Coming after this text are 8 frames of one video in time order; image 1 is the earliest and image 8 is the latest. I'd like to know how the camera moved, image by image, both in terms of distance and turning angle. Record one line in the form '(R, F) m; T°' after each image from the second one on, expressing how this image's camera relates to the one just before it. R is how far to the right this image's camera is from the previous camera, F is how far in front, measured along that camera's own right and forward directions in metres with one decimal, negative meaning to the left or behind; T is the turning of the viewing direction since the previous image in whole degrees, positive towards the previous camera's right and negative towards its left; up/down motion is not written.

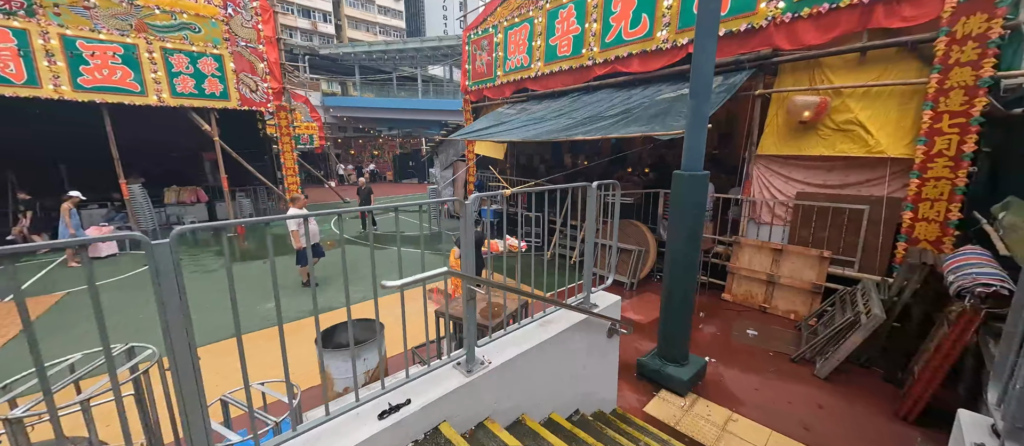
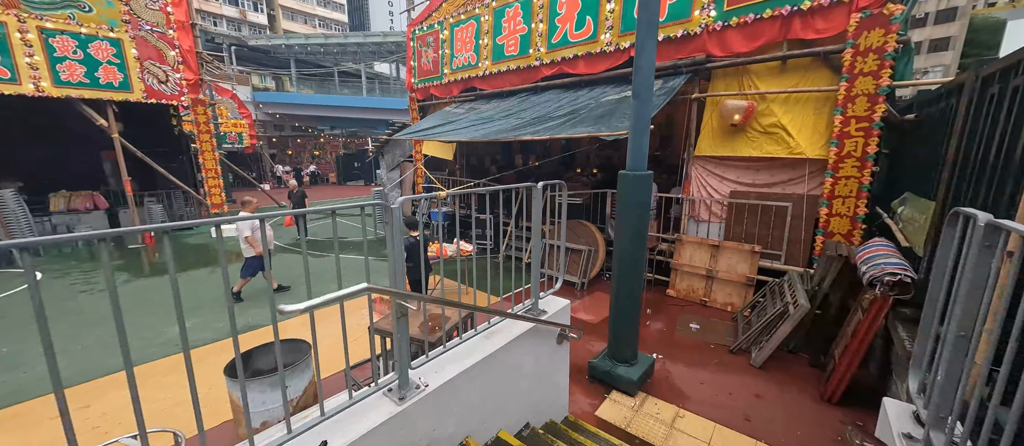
(+0.1, +0.2) m; +7°
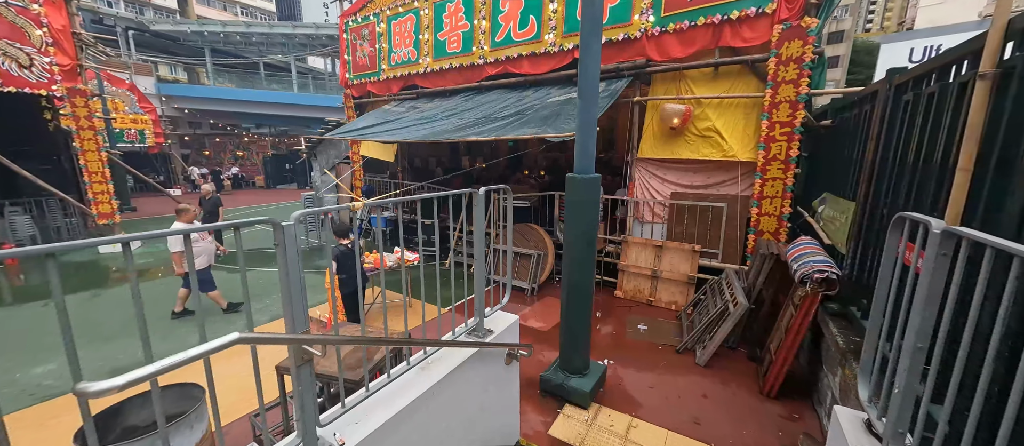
(+0.1, +0.3) m; +8°
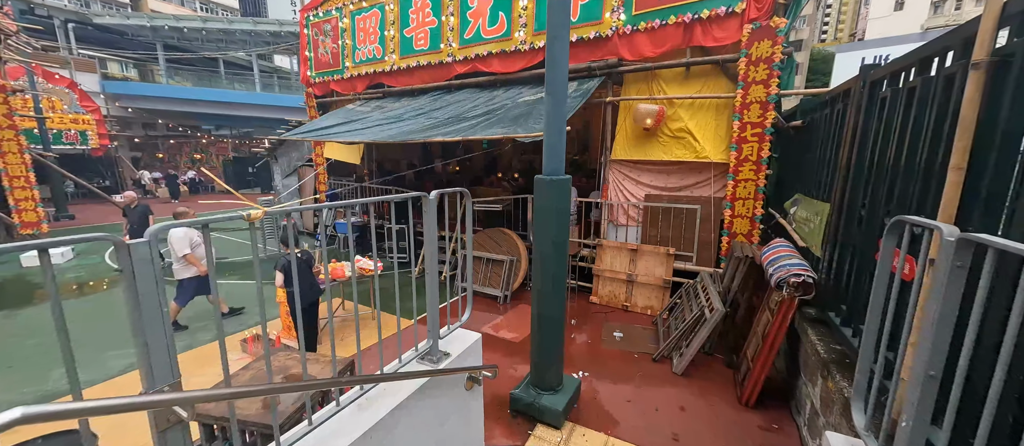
(+0.1, +0.3) m; +3°
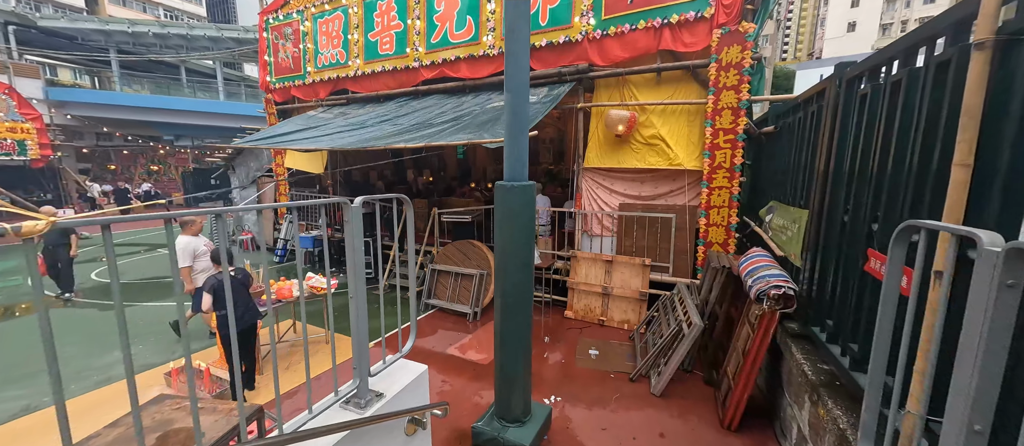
(+0.2, +0.3) m; +3°
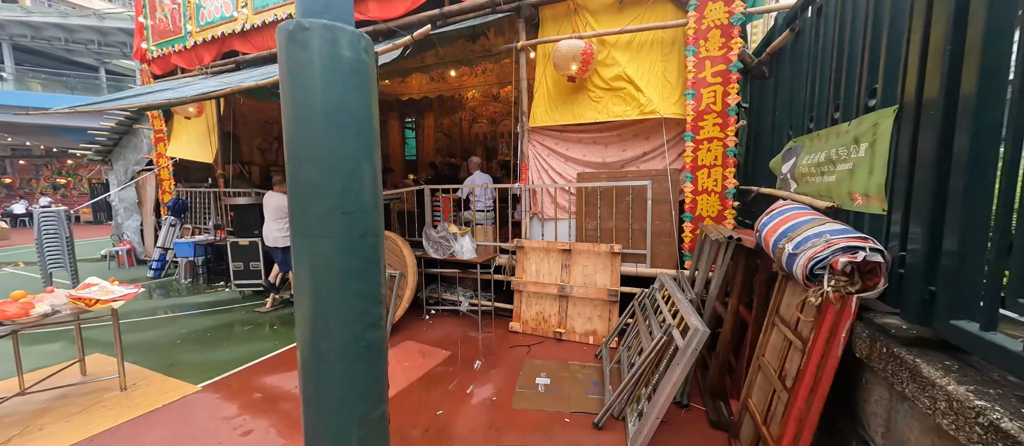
(+0.6, +1.5) m; +4°
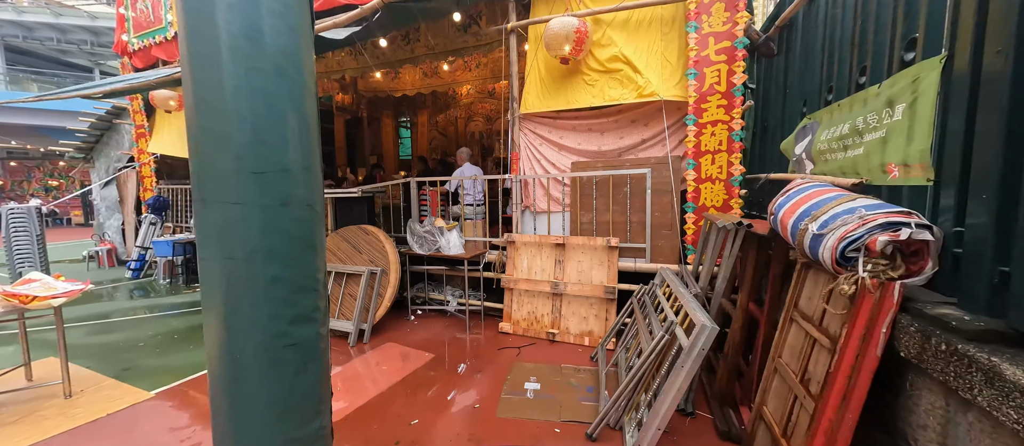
(+0.1, +0.3) m; 0°
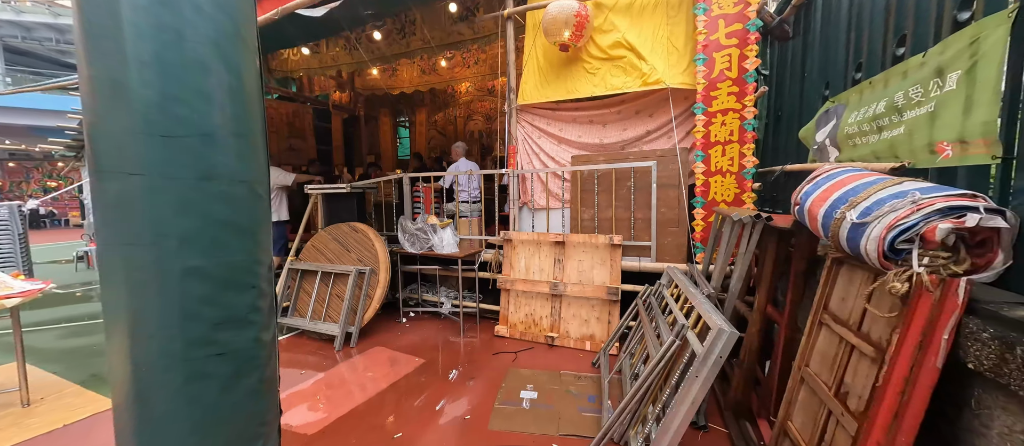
(0.0, +0.2) m; 0°
